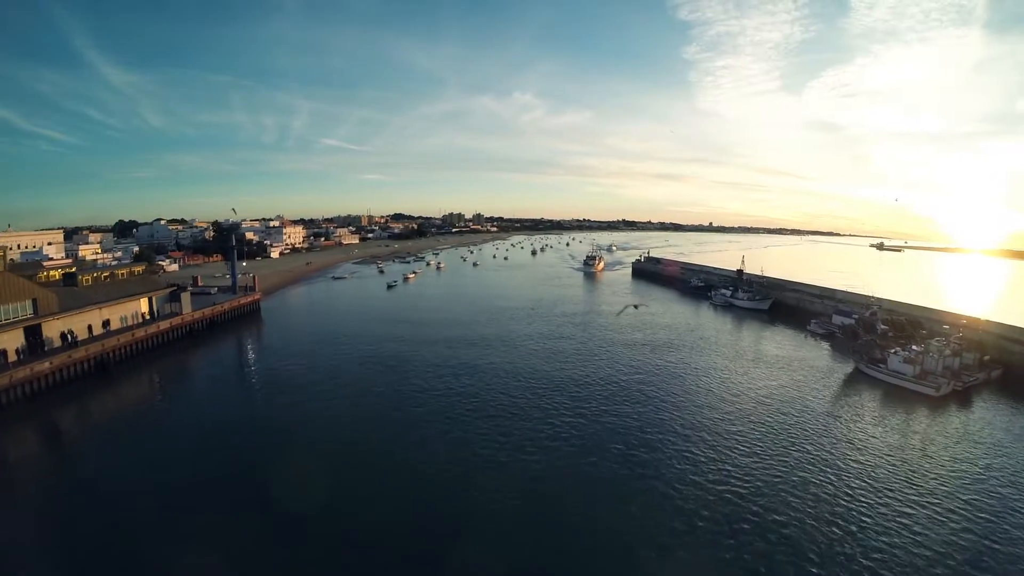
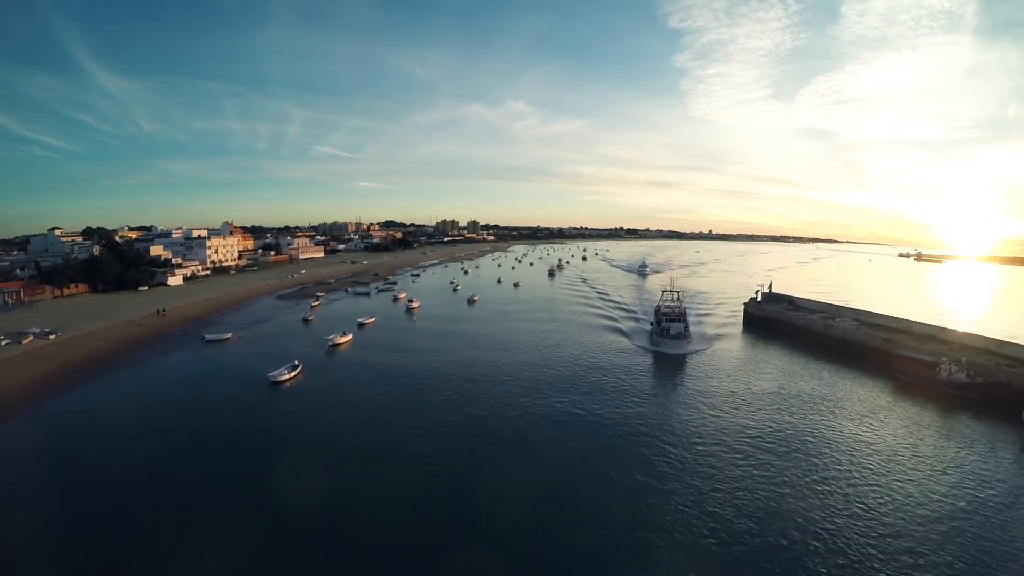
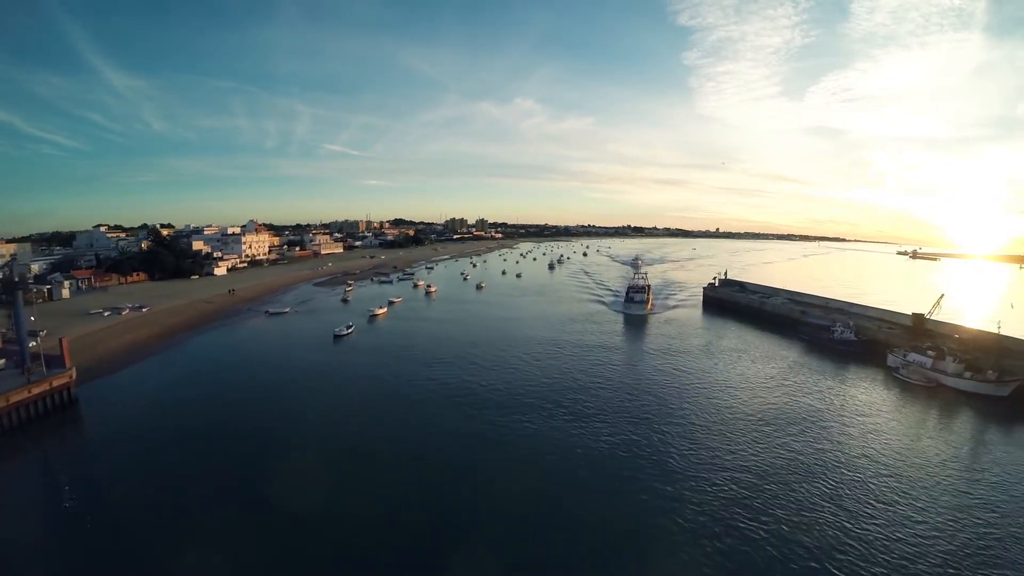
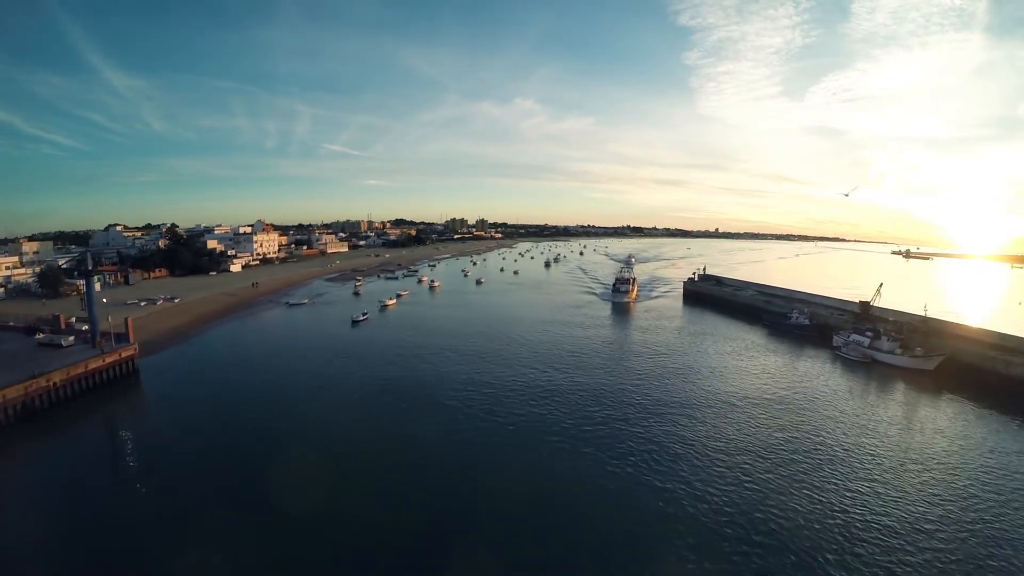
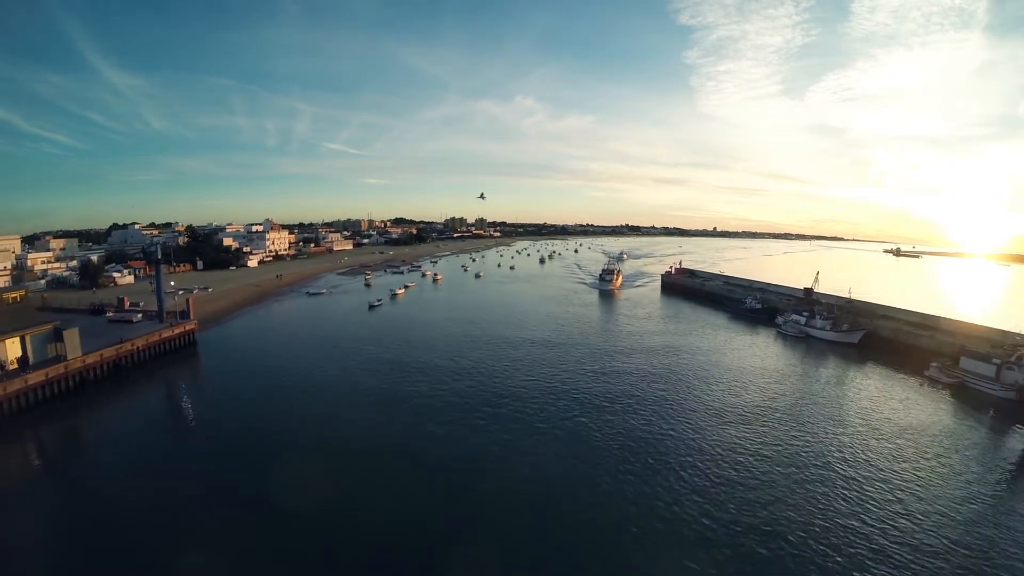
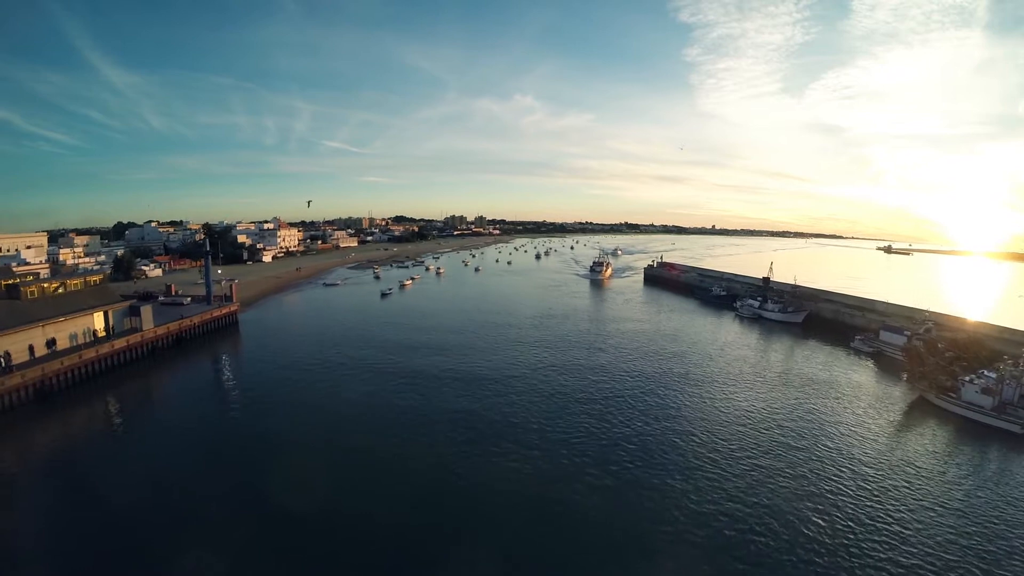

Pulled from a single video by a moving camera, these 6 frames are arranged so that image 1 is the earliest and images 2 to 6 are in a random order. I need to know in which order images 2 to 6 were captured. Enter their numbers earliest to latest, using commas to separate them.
6, 5, 4, 3, 2
